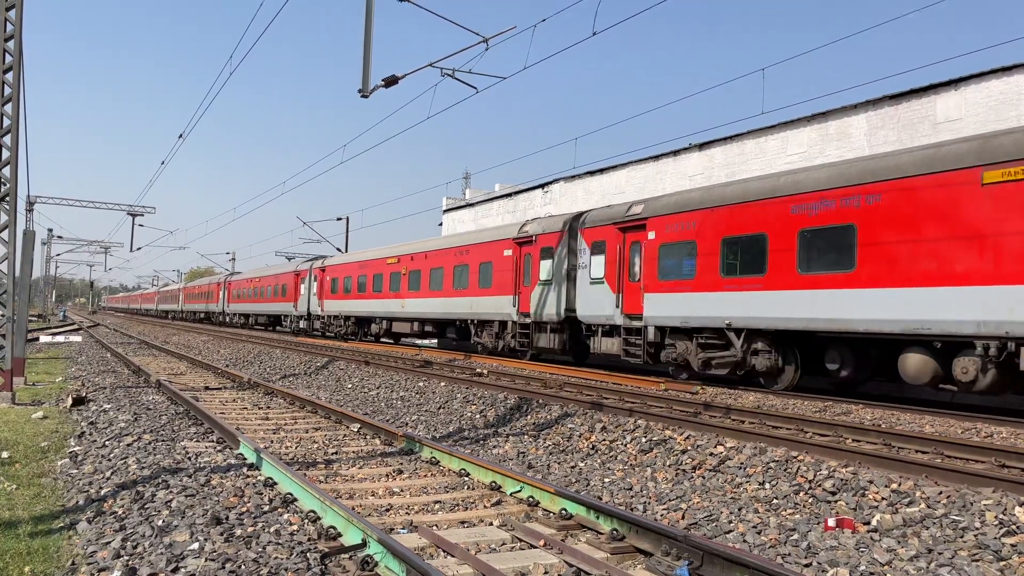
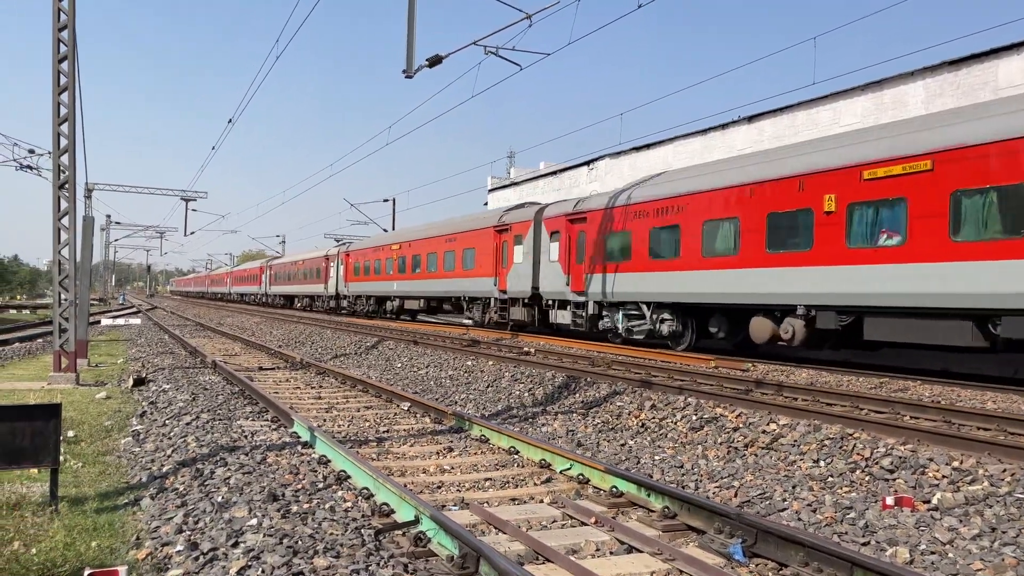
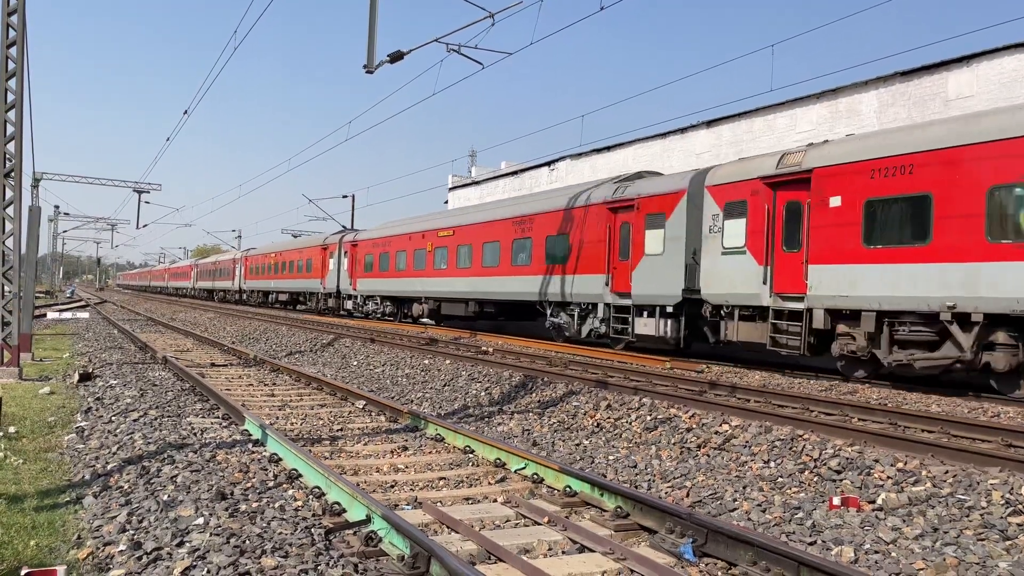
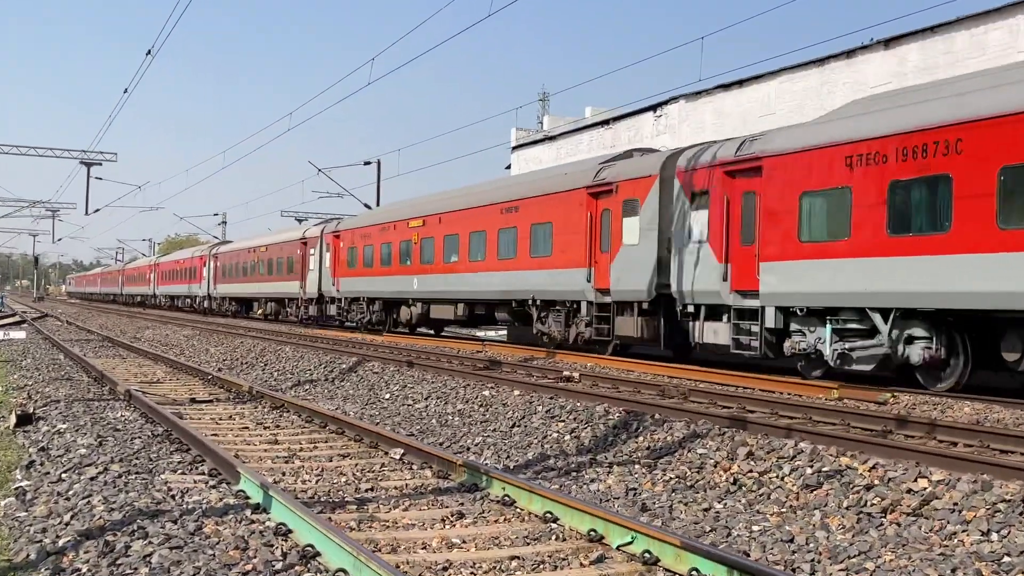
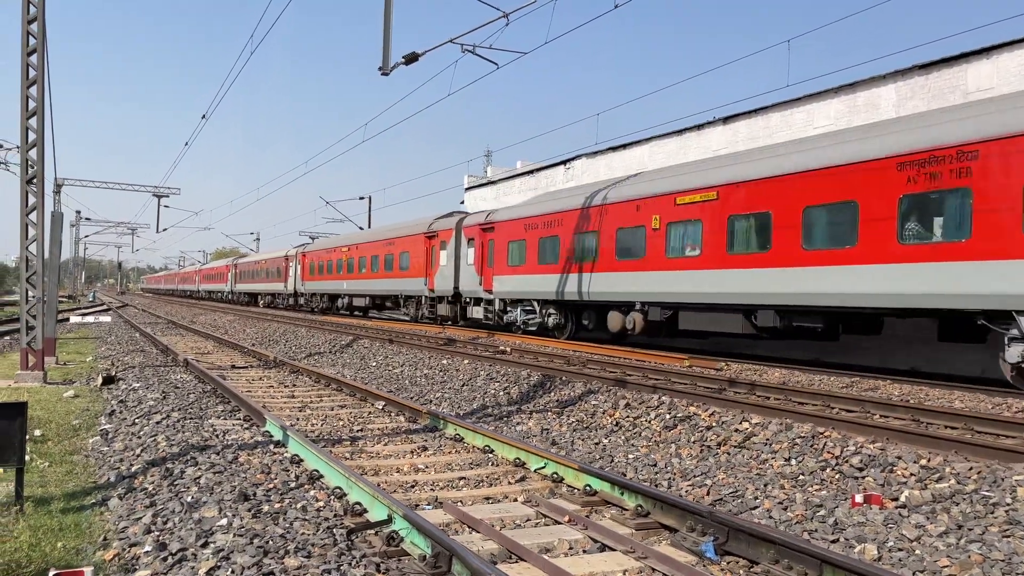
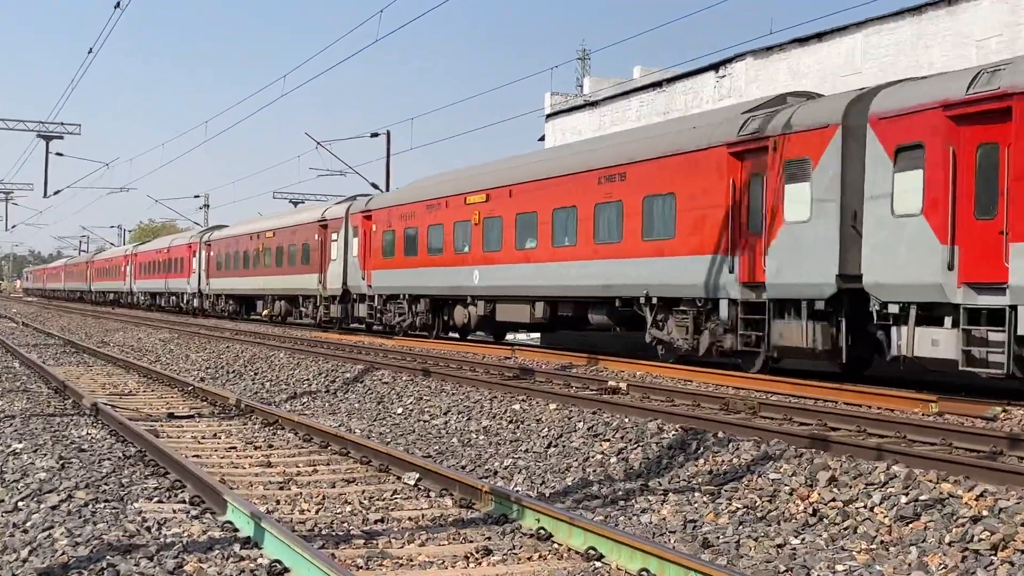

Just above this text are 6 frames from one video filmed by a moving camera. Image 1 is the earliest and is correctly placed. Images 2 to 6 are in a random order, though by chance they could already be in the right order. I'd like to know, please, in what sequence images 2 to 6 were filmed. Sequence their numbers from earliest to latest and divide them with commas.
3, 5, 2, 4, 6
